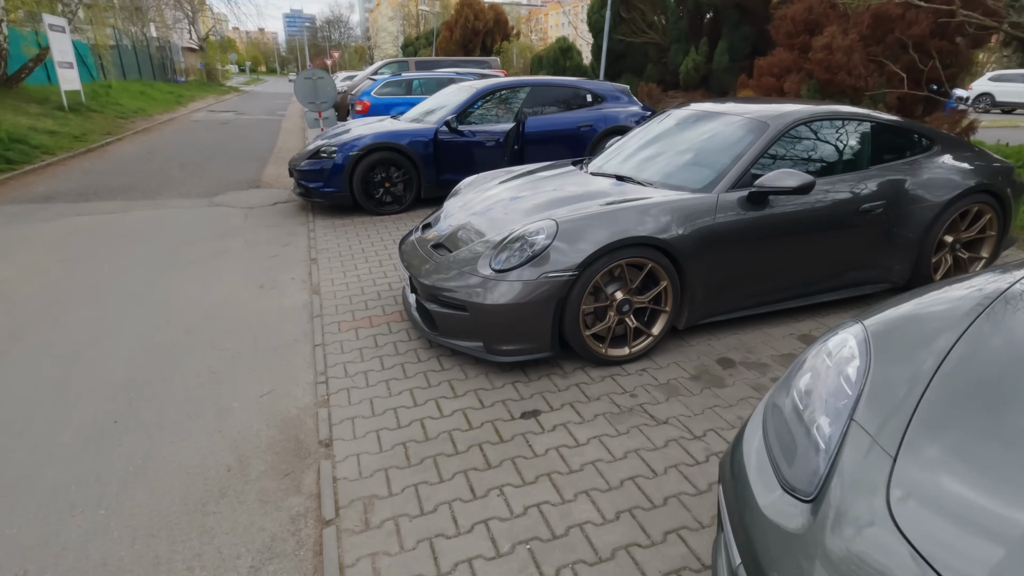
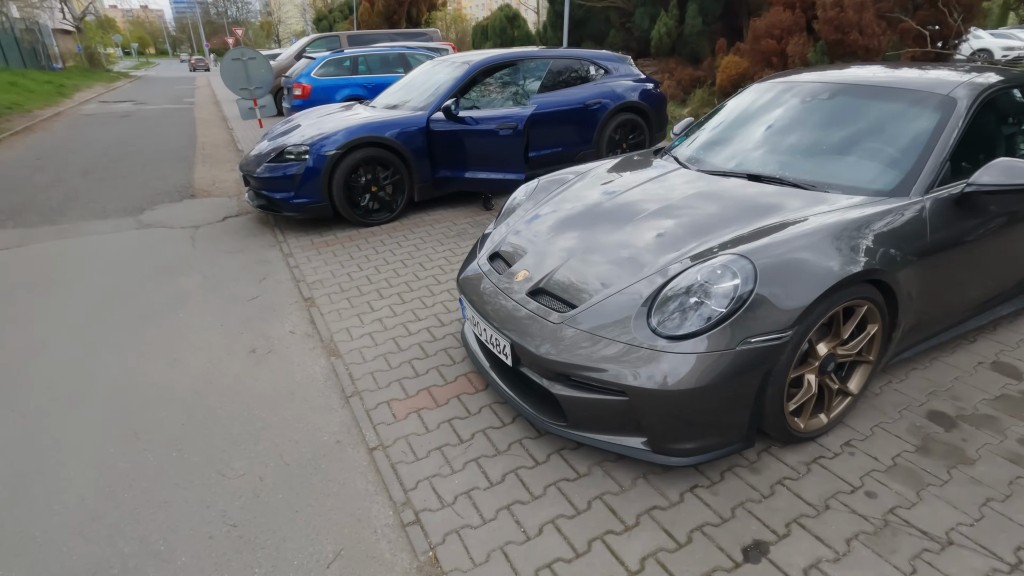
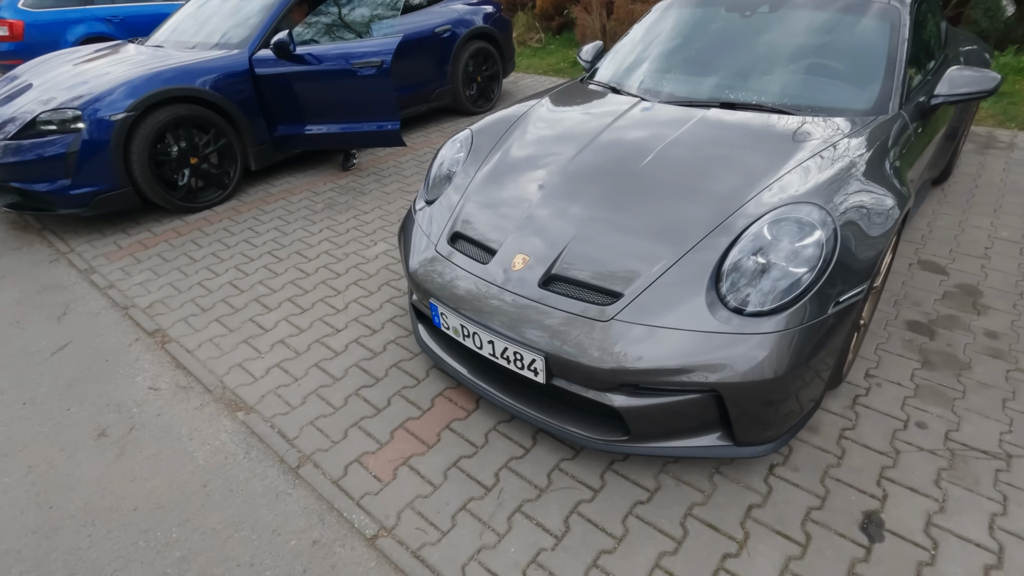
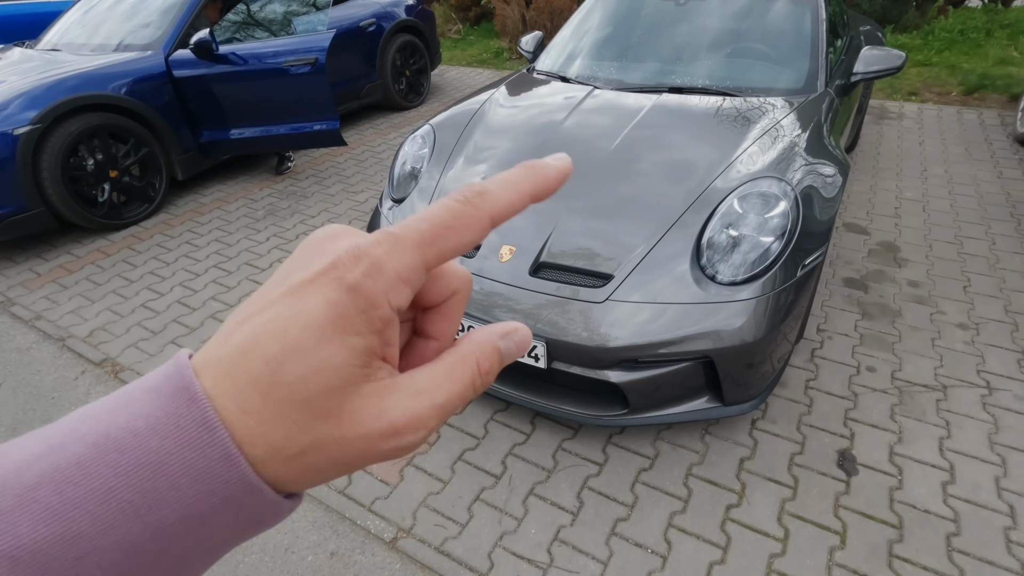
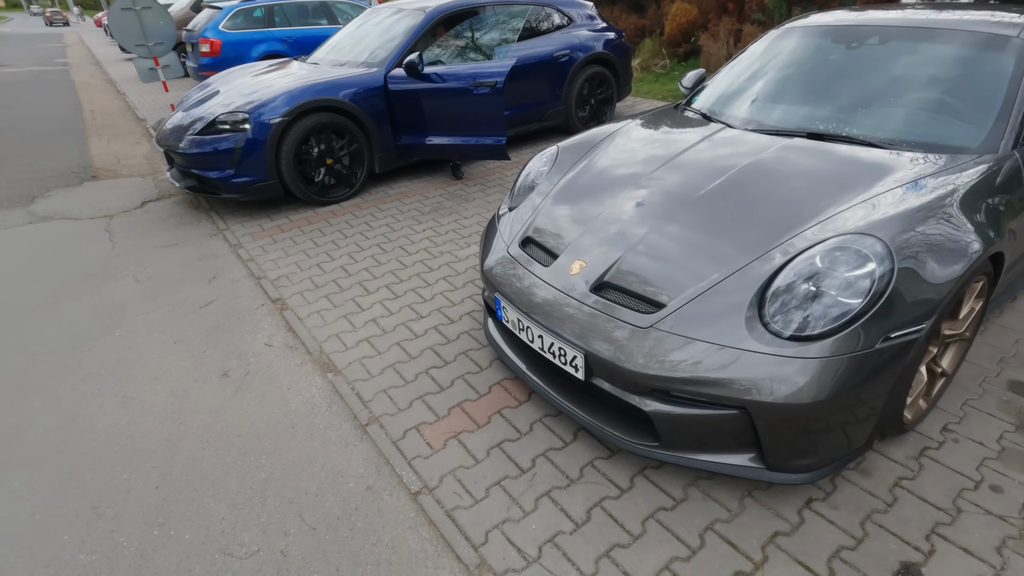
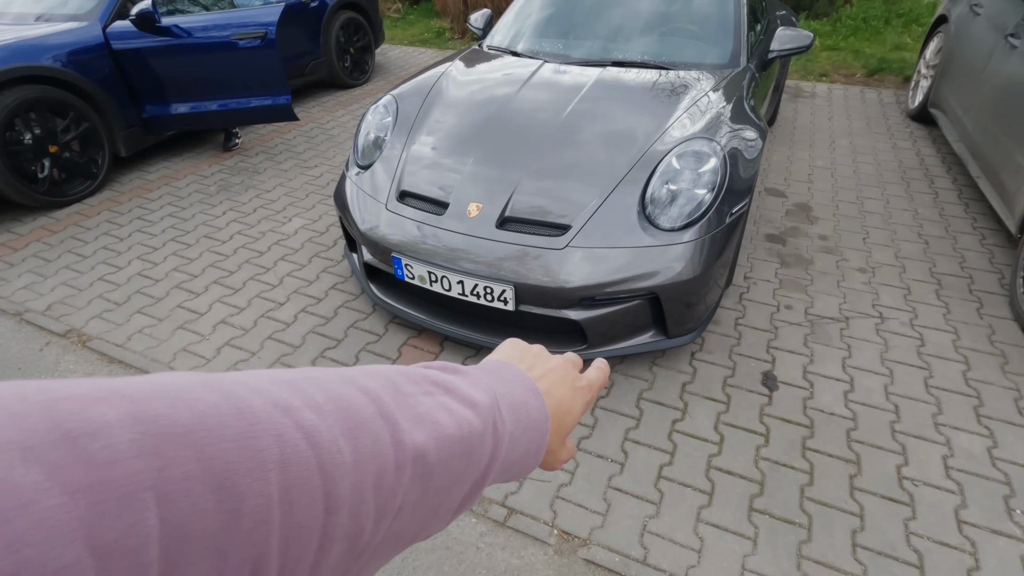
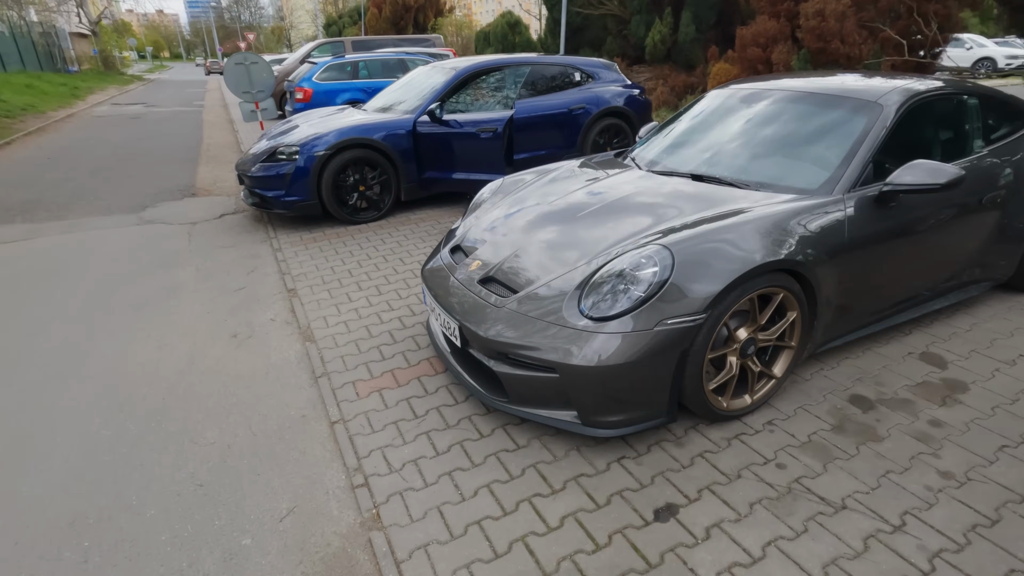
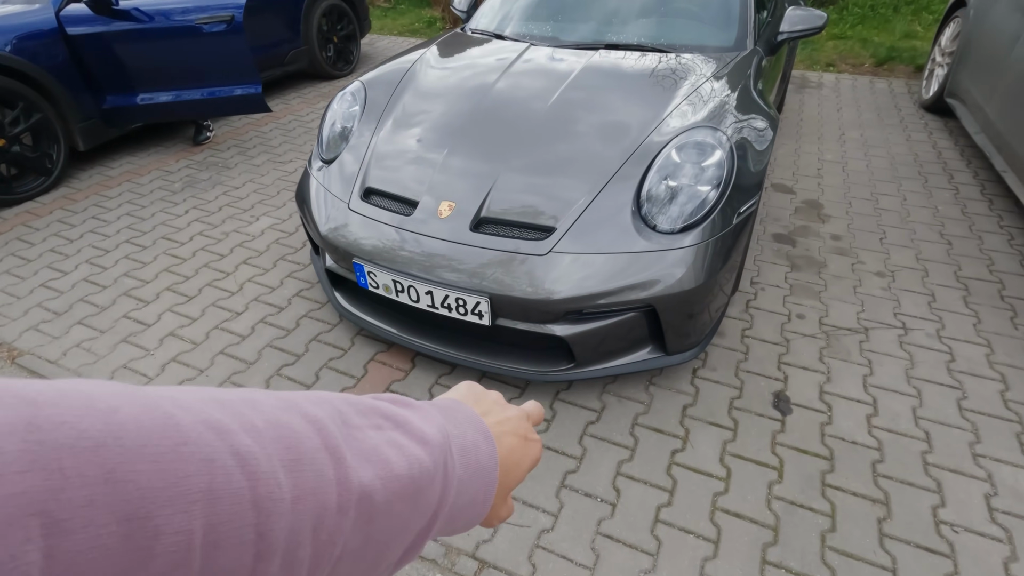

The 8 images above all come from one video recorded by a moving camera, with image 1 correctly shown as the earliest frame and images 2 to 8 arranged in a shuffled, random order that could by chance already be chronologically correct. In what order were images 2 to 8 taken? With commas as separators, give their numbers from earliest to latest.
7, 2, 5, 3, 4, 6, 8
